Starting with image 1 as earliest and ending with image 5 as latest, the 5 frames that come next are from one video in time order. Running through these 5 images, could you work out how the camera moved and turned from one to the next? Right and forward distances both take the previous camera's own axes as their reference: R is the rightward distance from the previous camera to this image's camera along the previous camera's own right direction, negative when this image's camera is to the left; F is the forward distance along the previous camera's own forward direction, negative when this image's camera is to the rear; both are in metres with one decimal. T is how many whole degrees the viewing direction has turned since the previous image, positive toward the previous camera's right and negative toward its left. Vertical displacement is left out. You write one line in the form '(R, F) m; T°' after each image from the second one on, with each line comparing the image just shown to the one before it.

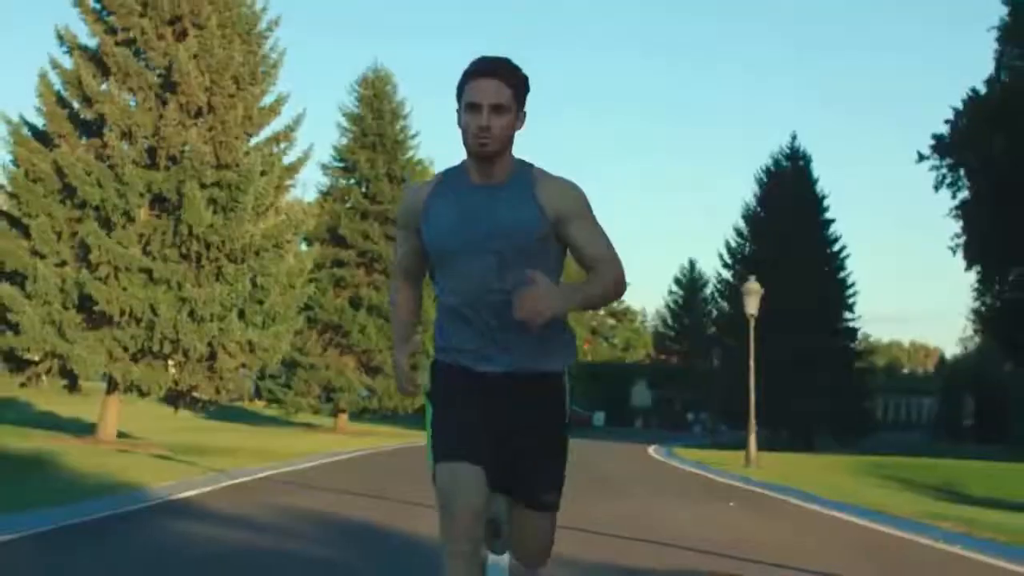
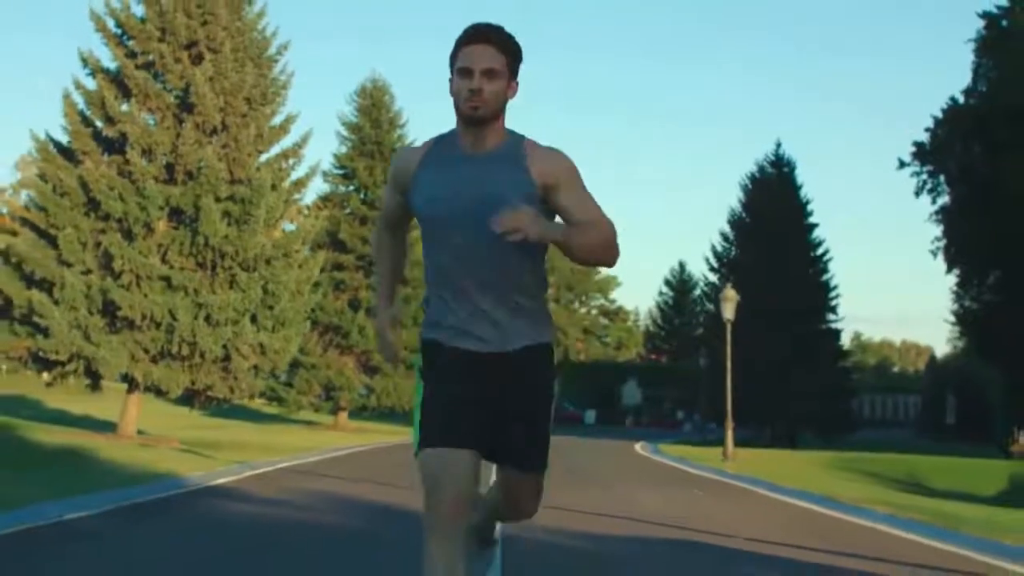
(0.0, -1.7) m; 0°
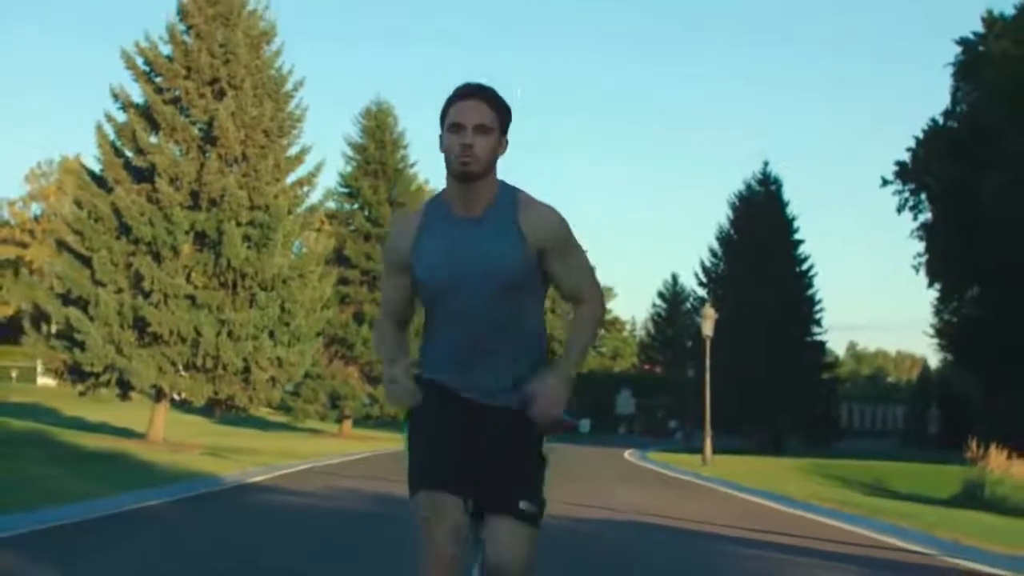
(0.0, -2.2) m; 0°
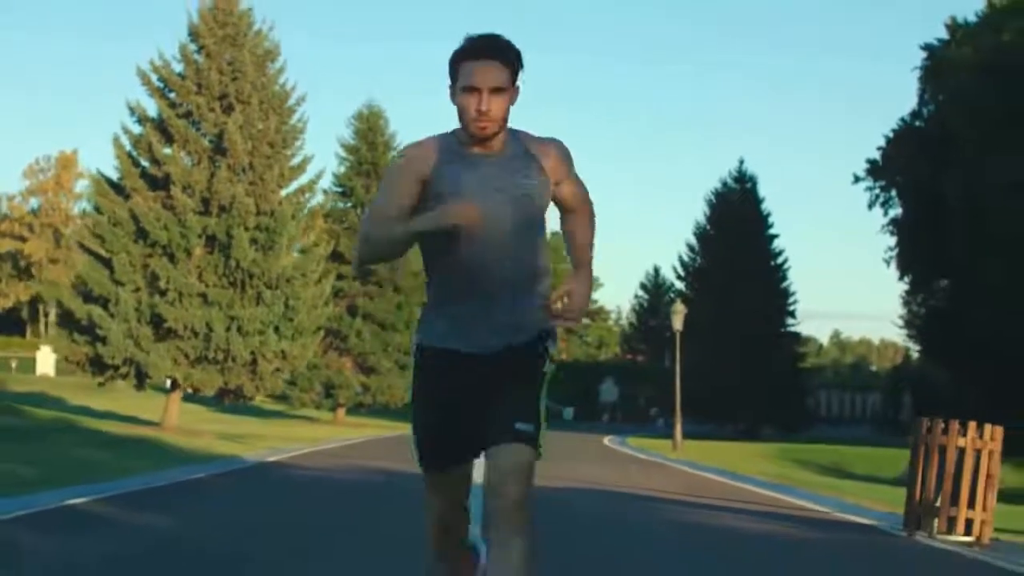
(0.0, -2.4) m; +1°
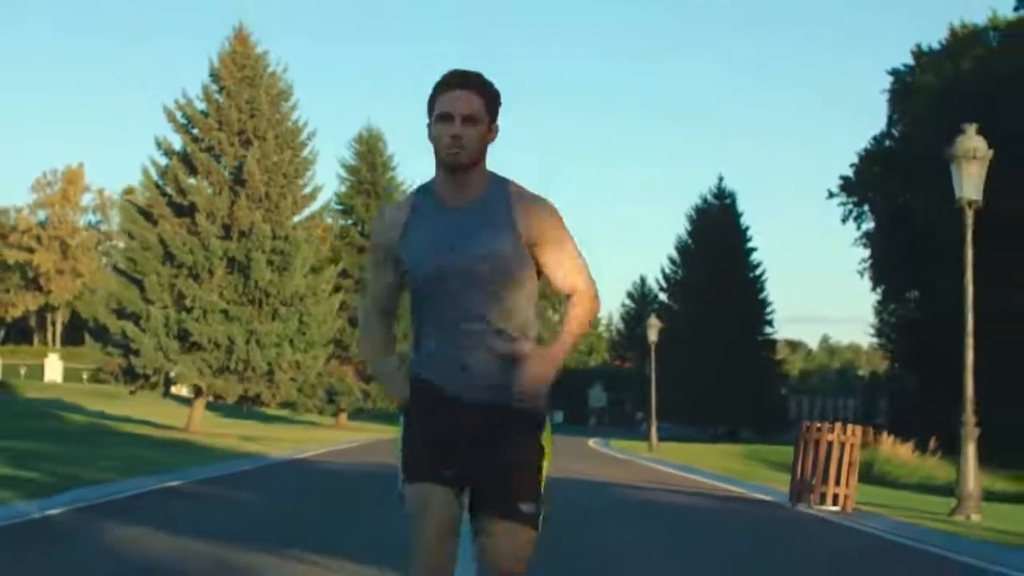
(0.0, -3.2) m; 0°
